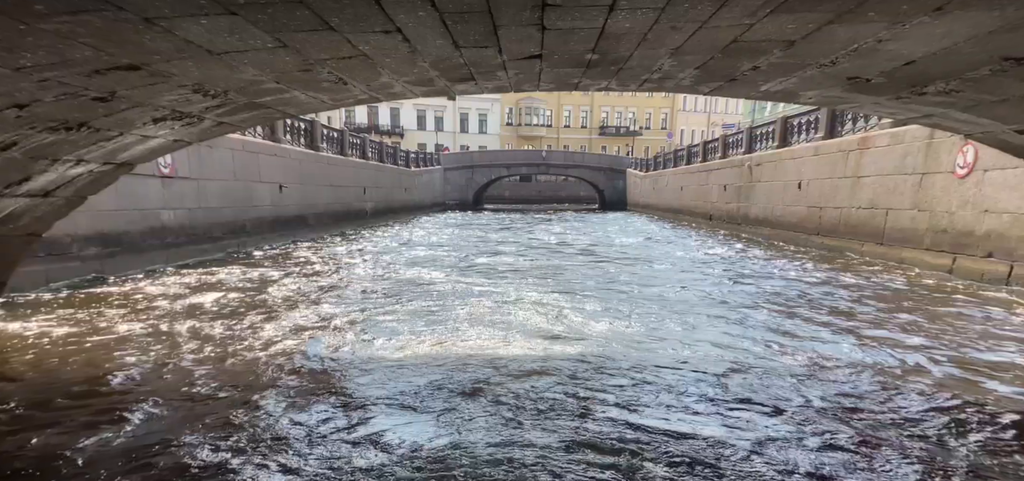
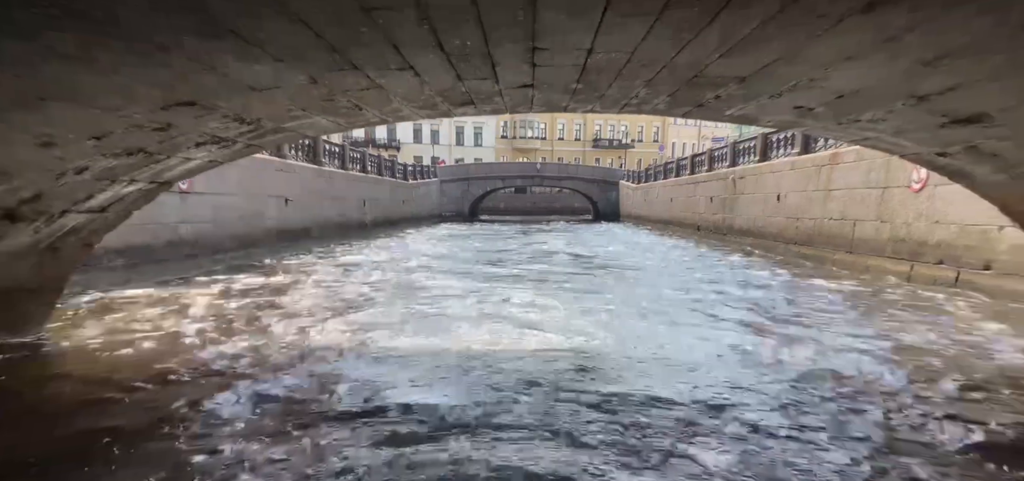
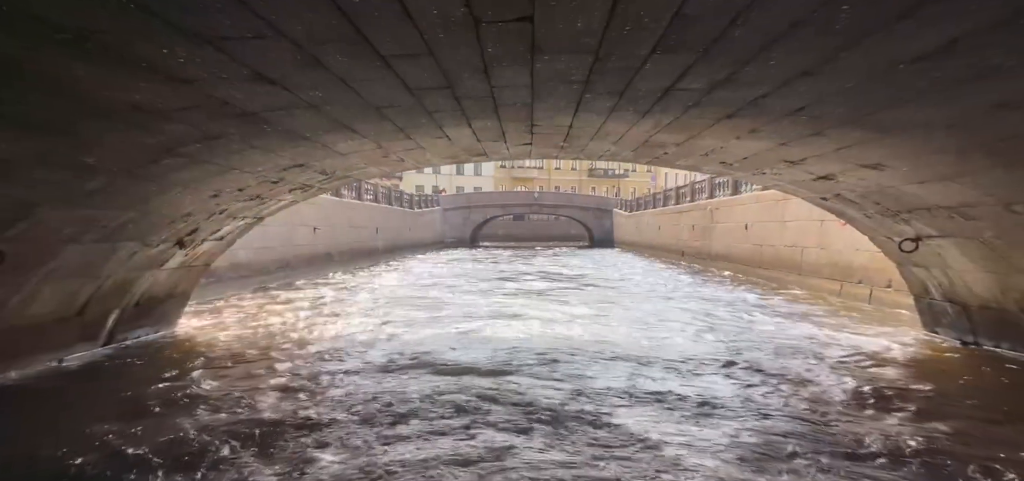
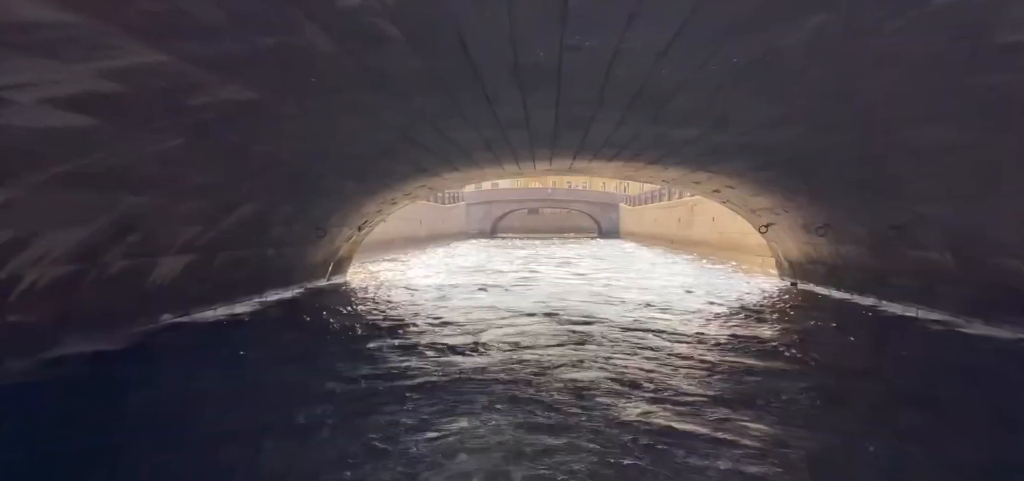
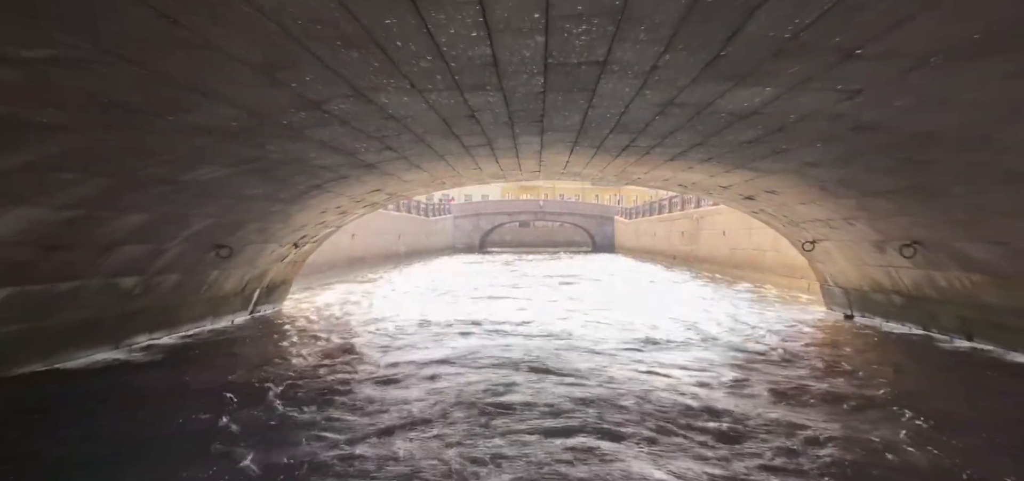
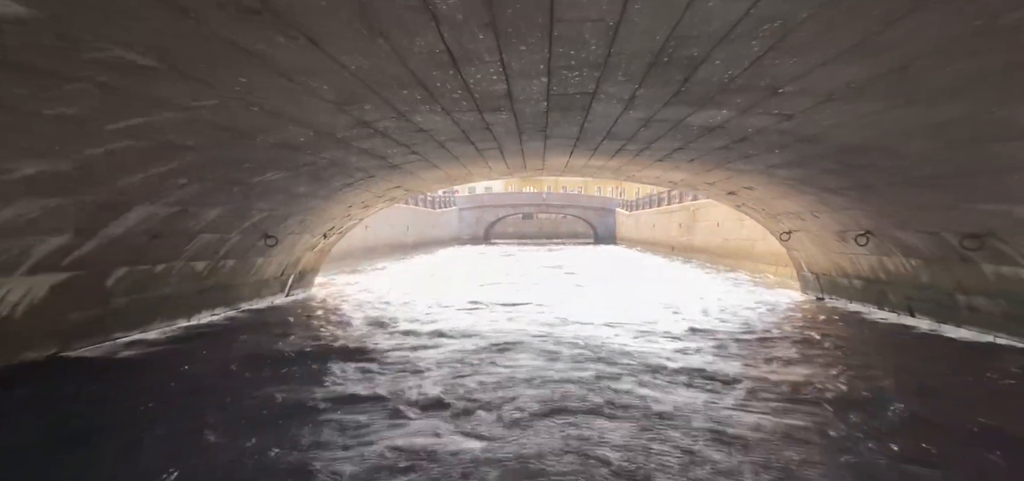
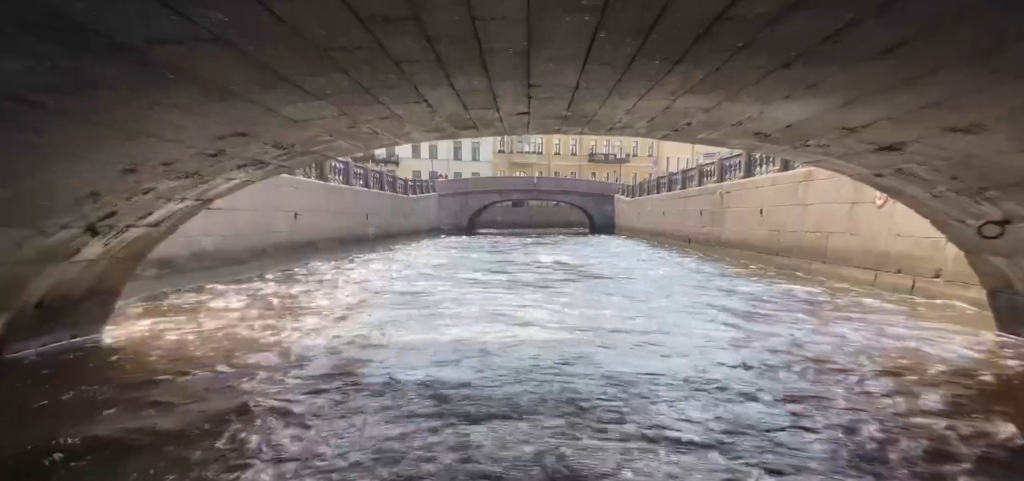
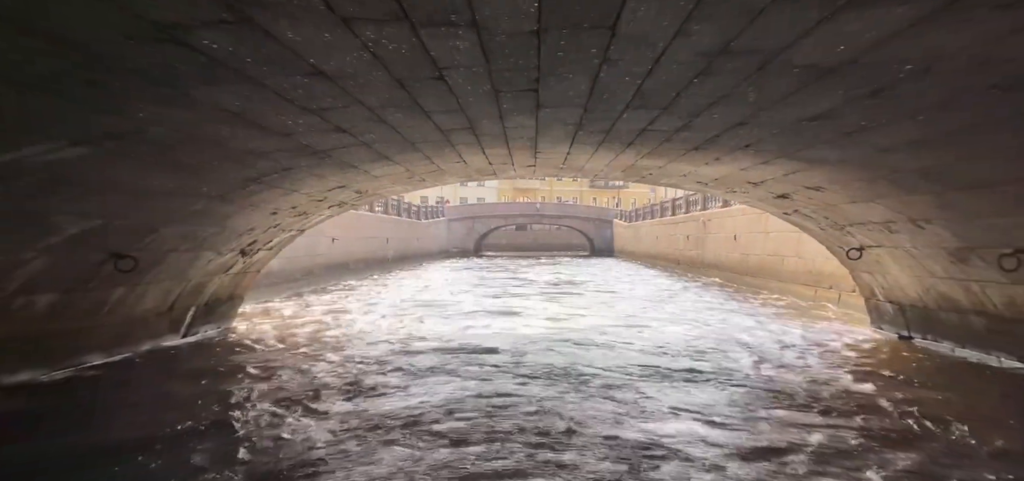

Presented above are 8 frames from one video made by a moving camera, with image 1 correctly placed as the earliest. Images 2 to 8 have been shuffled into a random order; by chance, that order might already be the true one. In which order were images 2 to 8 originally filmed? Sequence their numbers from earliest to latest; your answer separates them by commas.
2, 7, 3, 8, 5, 6, 4
